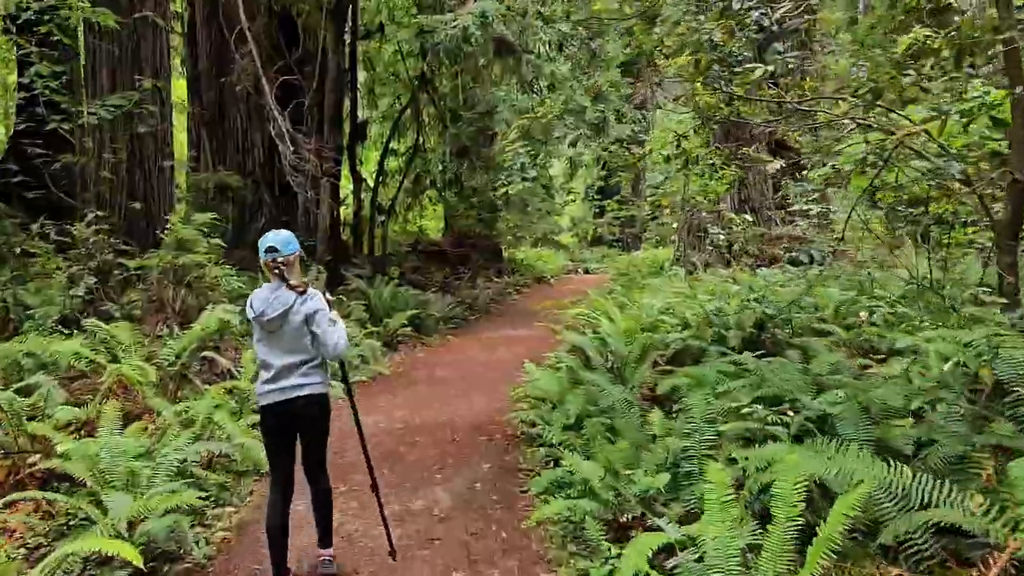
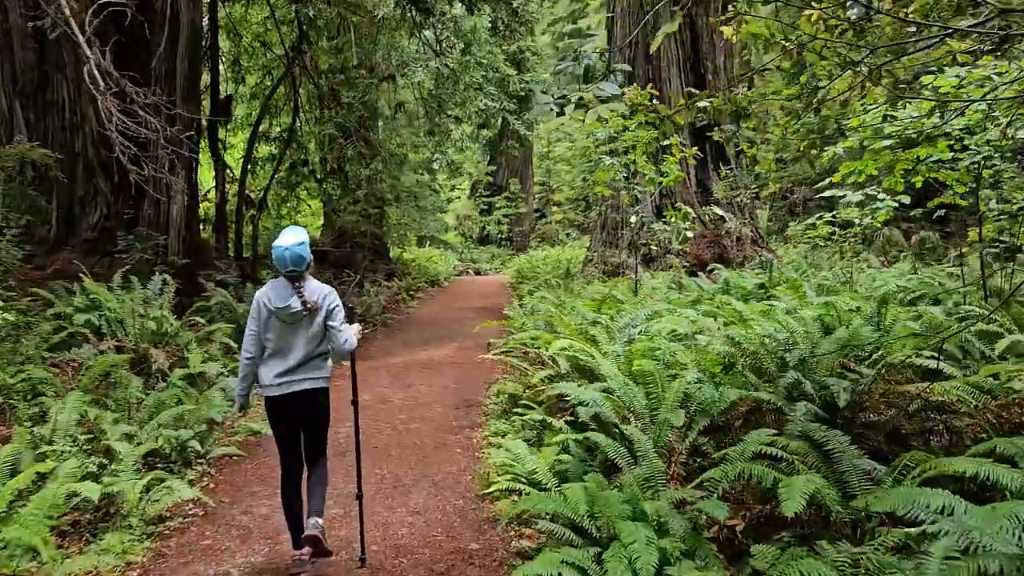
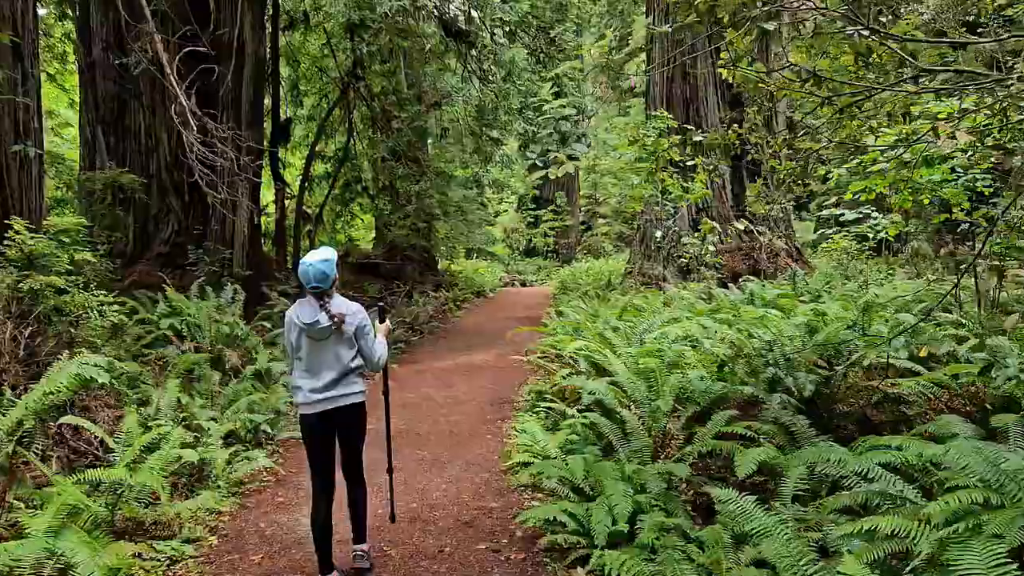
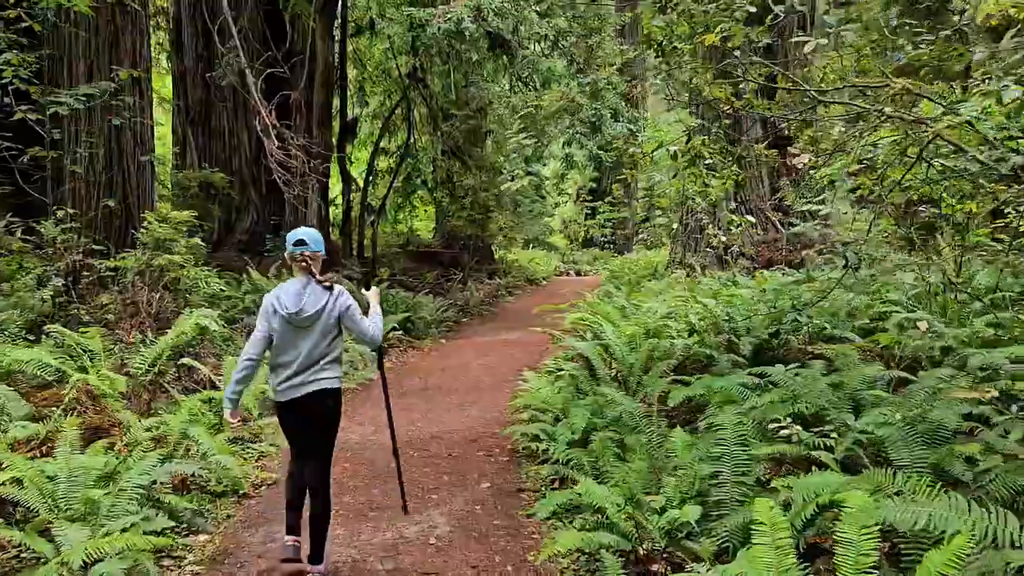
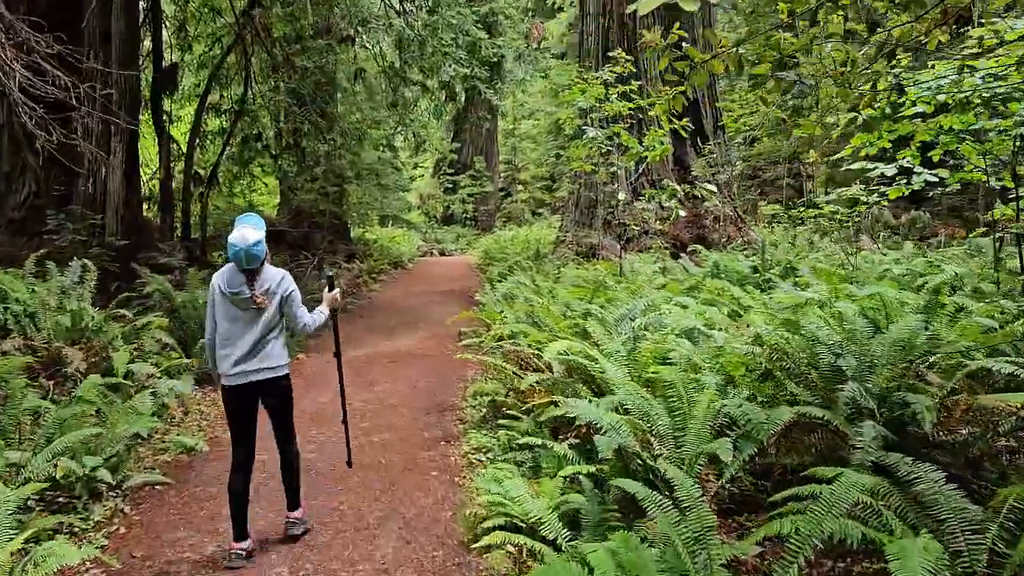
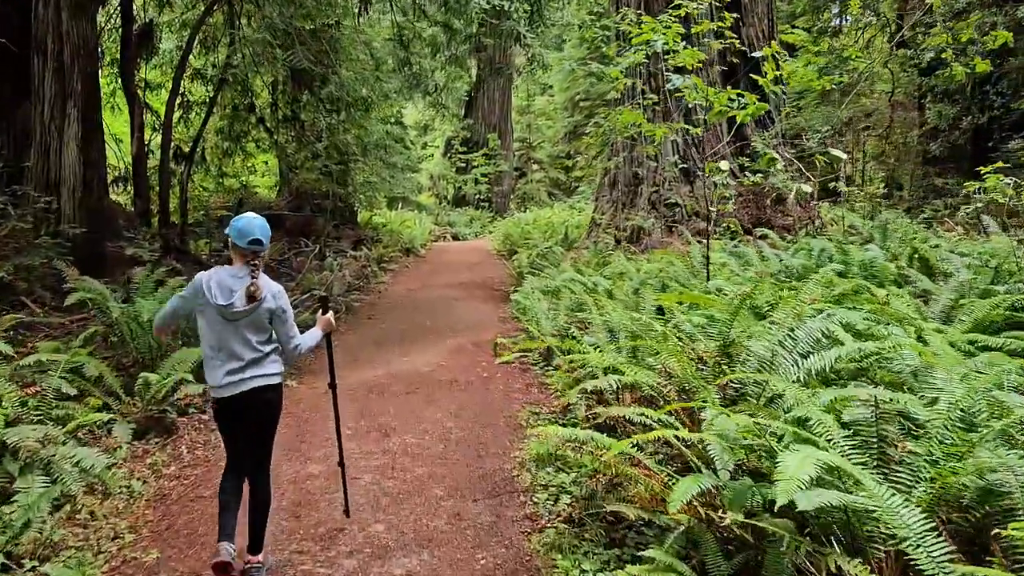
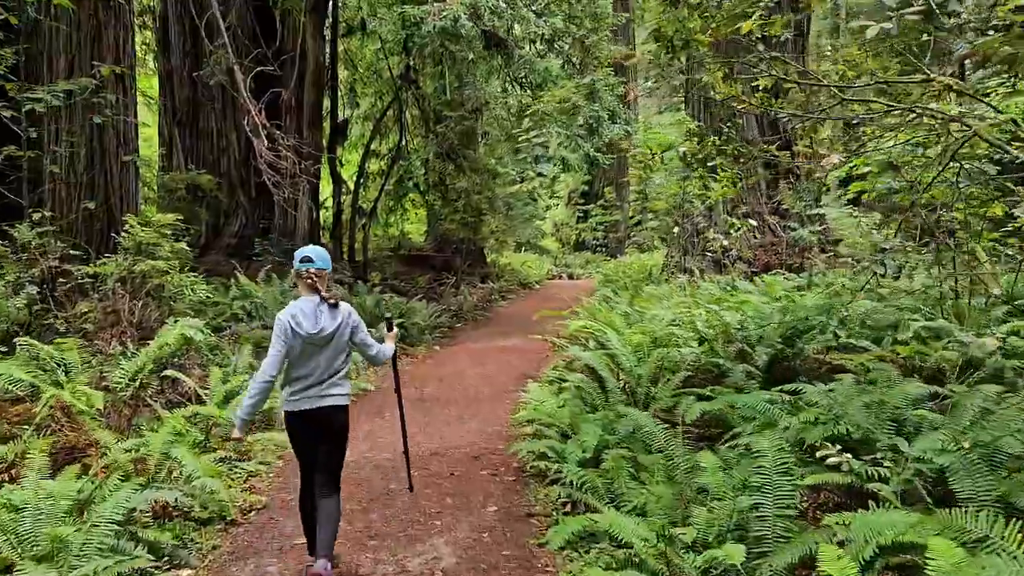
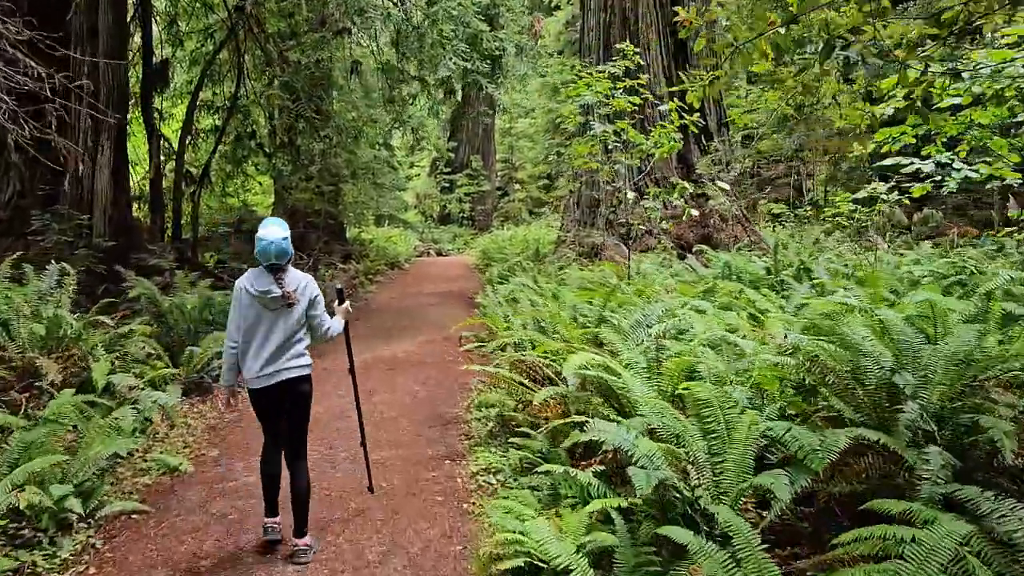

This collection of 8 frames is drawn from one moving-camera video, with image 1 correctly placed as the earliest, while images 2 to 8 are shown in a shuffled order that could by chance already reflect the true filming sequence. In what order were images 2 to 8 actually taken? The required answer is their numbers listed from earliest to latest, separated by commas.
4, 7, 3, 2, 5, 8, 6
